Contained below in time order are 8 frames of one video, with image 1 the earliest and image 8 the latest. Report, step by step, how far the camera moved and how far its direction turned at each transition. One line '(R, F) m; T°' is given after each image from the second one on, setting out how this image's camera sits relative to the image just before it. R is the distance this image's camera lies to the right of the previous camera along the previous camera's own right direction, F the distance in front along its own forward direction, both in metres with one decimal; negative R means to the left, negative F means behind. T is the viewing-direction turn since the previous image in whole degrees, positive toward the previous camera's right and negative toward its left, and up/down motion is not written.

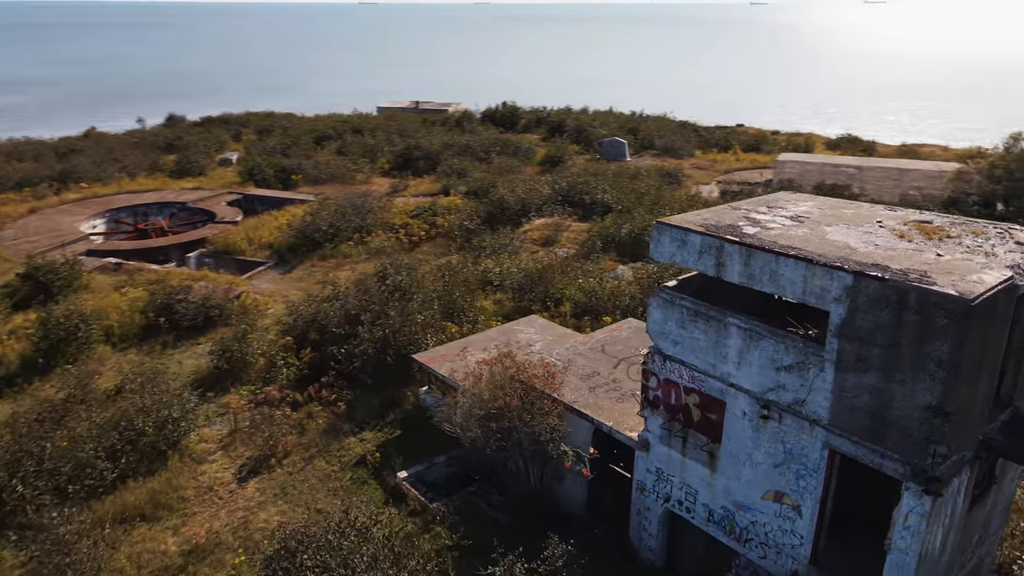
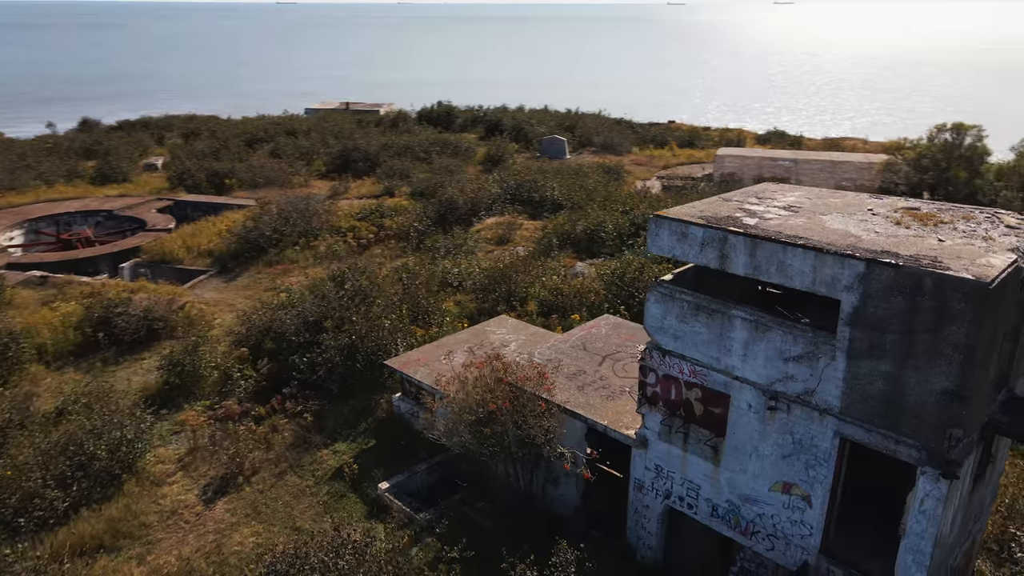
(-0.5, +0.2) m; +5°
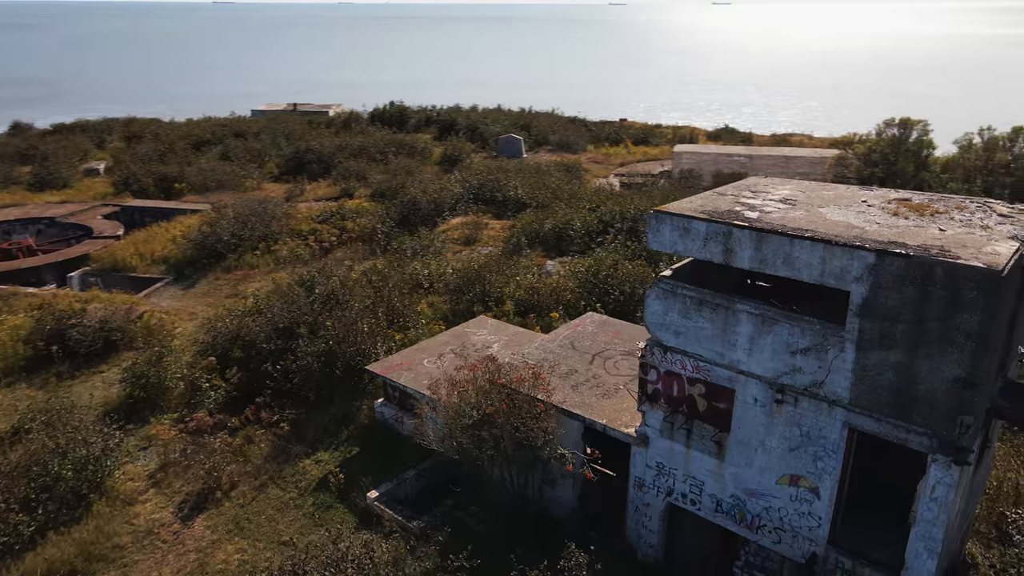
(-0.4, +0.2) m; +4°
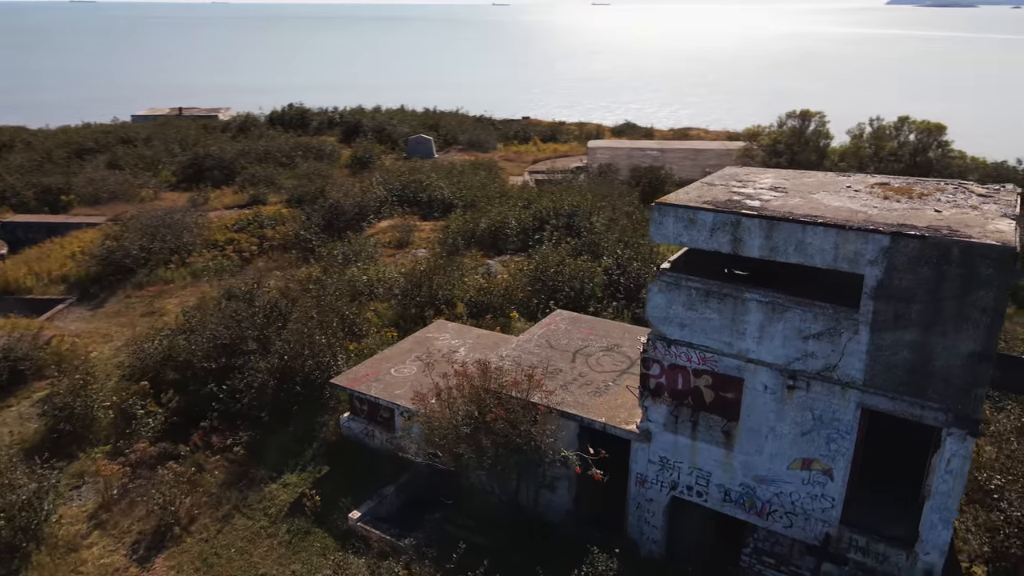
(-0.8, +0.3) m; +8°
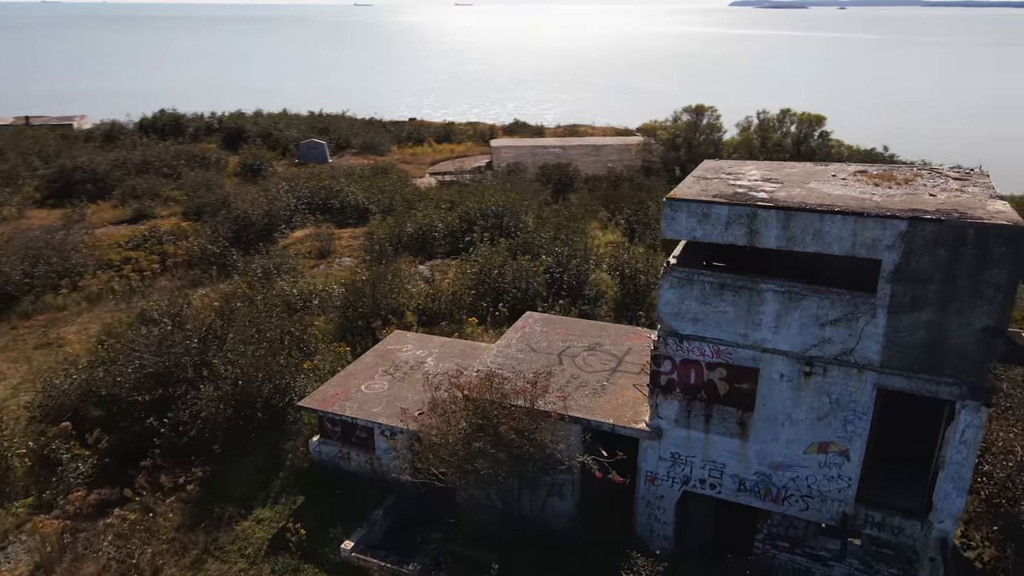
(-1.0, +0.3) m; +9°
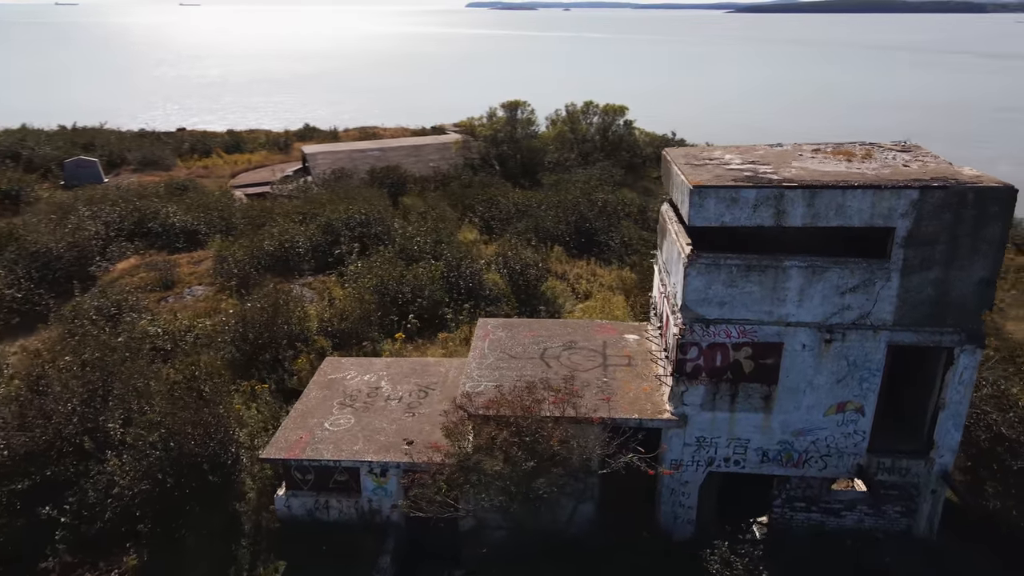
(-2.0, +0.7) m; +17°
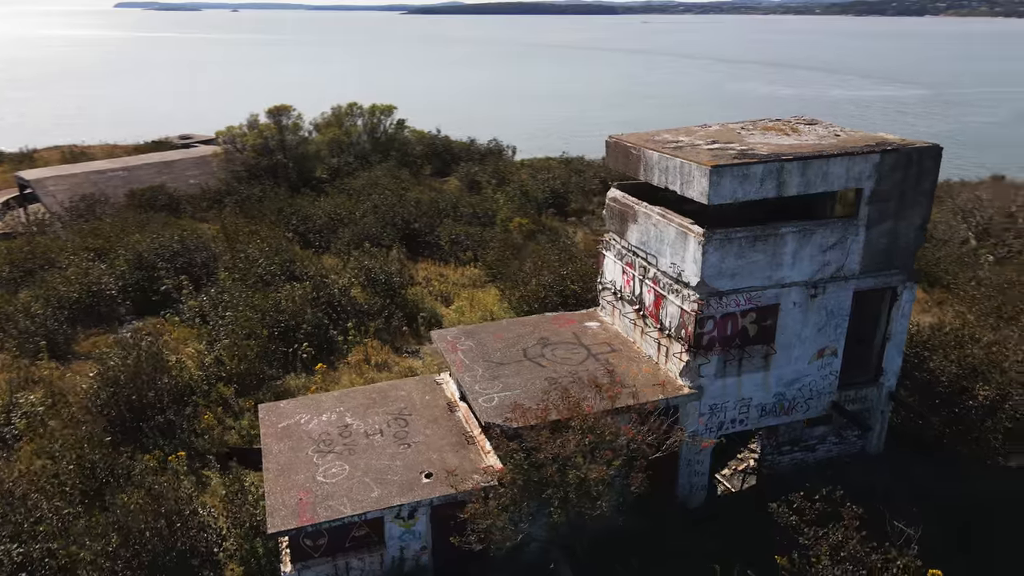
(-2.5, +0.8) m; +21°
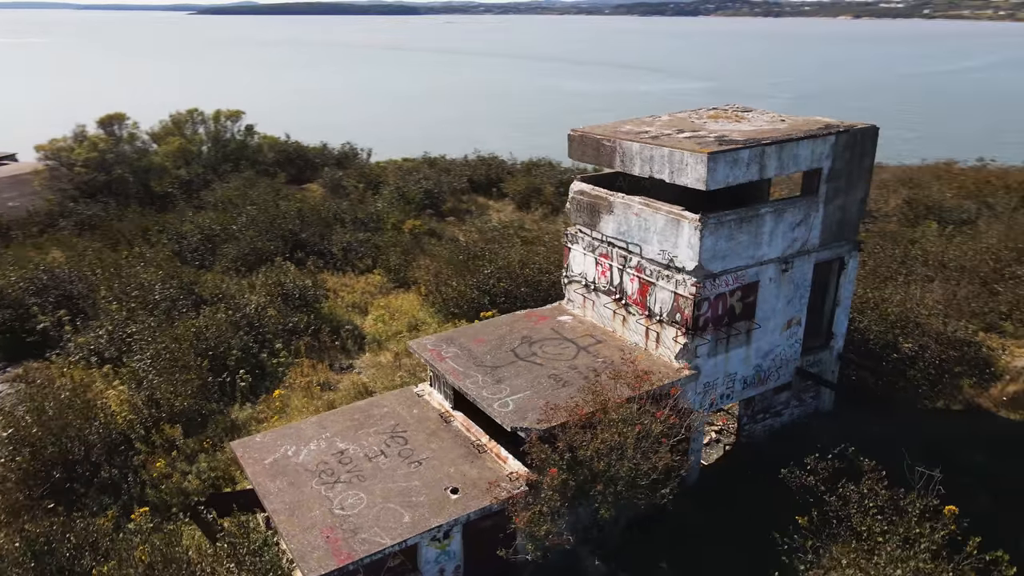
(-1.5, +0.3) m; +13°
